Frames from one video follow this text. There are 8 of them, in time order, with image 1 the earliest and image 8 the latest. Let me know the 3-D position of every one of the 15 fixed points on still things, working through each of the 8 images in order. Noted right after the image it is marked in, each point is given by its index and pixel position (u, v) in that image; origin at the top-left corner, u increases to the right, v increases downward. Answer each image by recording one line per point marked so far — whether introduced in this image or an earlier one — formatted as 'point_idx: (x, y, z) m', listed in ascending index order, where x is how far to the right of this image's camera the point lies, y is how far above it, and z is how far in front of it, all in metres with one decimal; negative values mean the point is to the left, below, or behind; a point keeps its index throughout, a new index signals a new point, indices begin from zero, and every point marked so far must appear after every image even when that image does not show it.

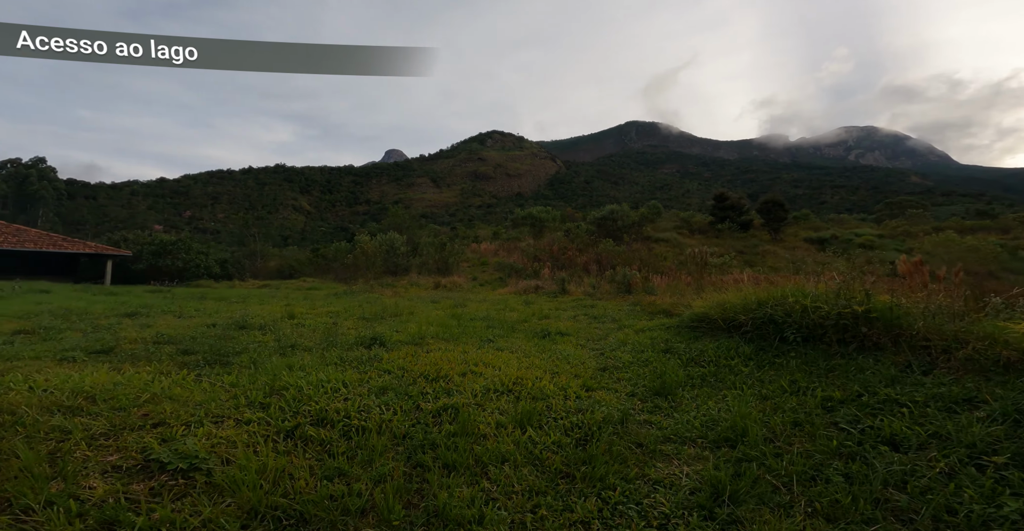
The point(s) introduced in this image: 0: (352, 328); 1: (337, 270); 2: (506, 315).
0: (-2.3, -0.9, +7.3) m
1: (-6.9, -0.1, +19.4) m
2: (-0.2, -1.0, +9.6) m
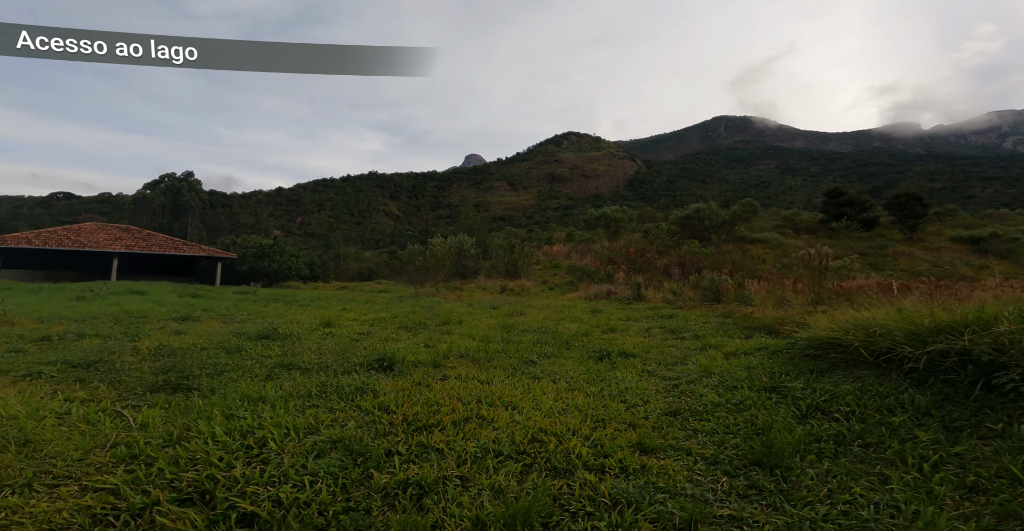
0: (-1.6, -1.0, +6.3) m
1: (-4.1, -0.2, +19.0) m
2: (+0.8, -1.0, +8.2) m
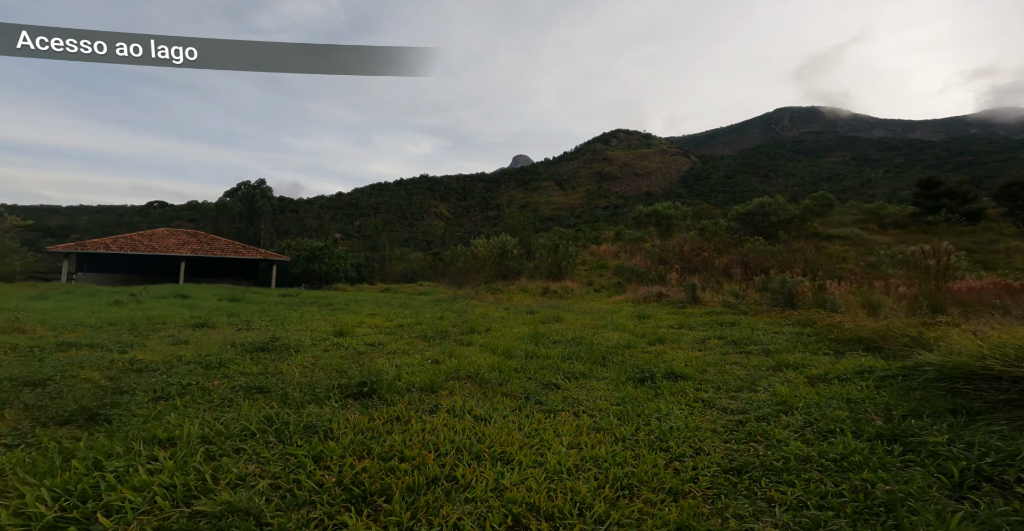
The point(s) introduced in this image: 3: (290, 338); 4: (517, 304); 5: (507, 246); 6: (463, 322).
0: (-1.4, -1.0, +5.5) m
1: (-2.5, -0.3, +18.4) m
2: (+1.3, -1.0, +7.1) m
3: (-2.8, -0.9, +6.3) m
4: (0.0, -0.9, +11.1) m
5: (-0.3, +0.7, +17.2) m
6: (-0.9, -0.9, +8.2) m
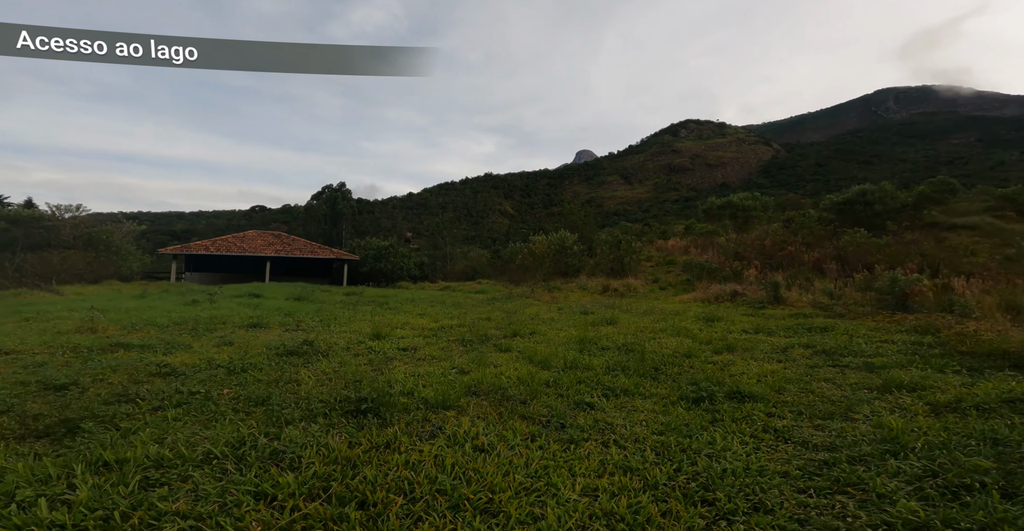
0: (-1.0, -1.0, +5.2) m
1: (-0.2, -0.2, +18.0) m
2: (+1.9, -1.0, +6.4) m
3: (-2.3, -0.9, +6.1) m
4: (+1.2, -0.8, +10.5) m
5: (+1.8, +0.8, +16.5) m
6: (-0.1, -0.9, +7.7) m
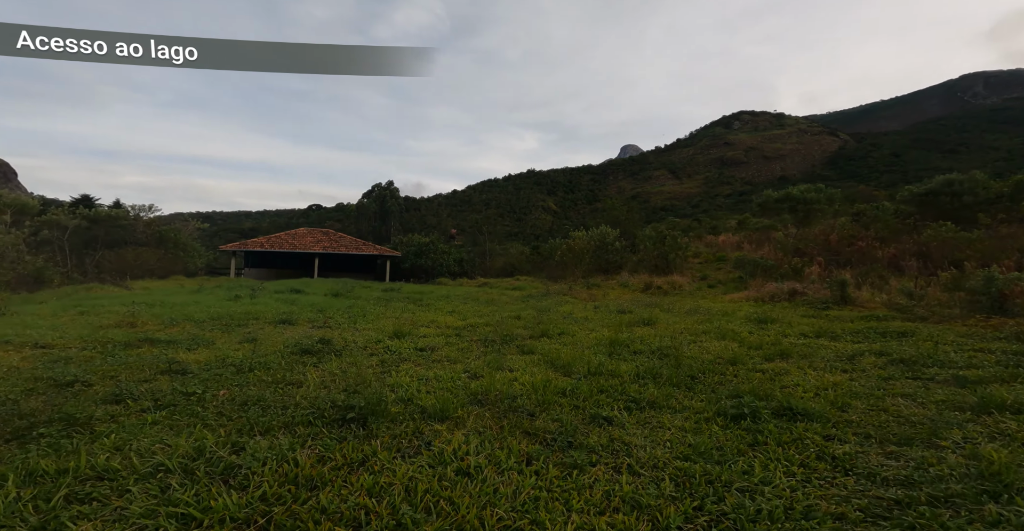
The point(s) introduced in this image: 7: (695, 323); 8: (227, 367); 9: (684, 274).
0: (-0.8, -0.9, +4.9) m
1: (+1.2, -0.1, +17.6) m
2: (+2.2, -1.0, +5.8) m
3: (-2.0, -0.9, +6.0) m
4: (+1.9, -0.8, +10.0) m
5: (+3.1, +0.9, +15.9) m
6: (+0.3, -0.9, +7.3) m
7: (+2.8, -0.9, +7.7) m
8: (-2.6, -0.9, +4.5) m
9: (+4.8, -0.2, +14.1) m
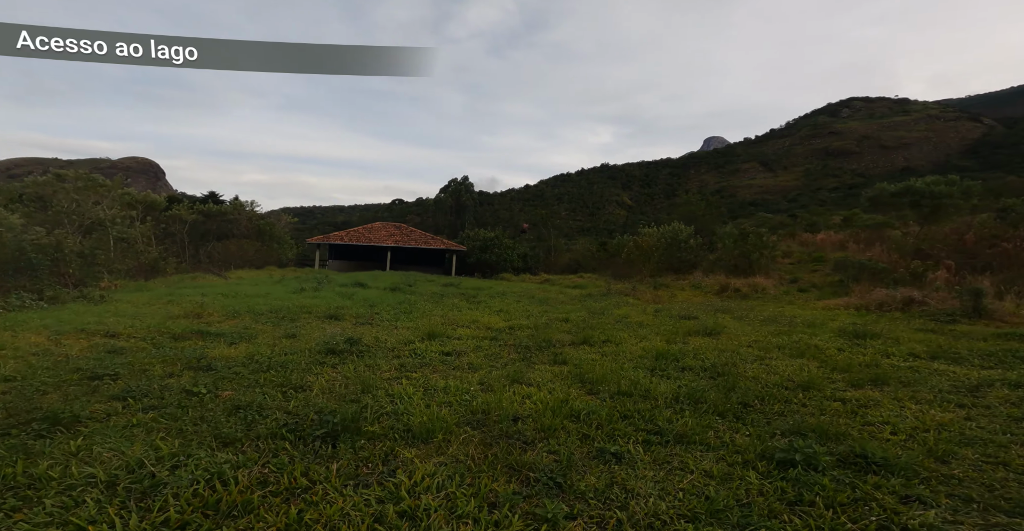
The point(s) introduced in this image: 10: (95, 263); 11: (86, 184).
0: (-0.6, -0.9, +4.6) m
1: (+3.6, -0.1, +16.8) m
2: (+2.5, -1.0, +5.0) m
3: (-1.6, -0.8, +5.9) m
4: (+3.0, -0.8, +9.2) m
5: (+5.1, +0.9, +14.8) m
6: (+0.9, -0.9, +6.8) m
7: (+3.5, -0.9, +6.8) m
8: (-2.4, -0.9, +4.6) m
9: (+6.5, -0.3, +12.7) m
10: (-10.4, +0.1, +12.6) m
11: (-12.5, +2.4, +14.7) m
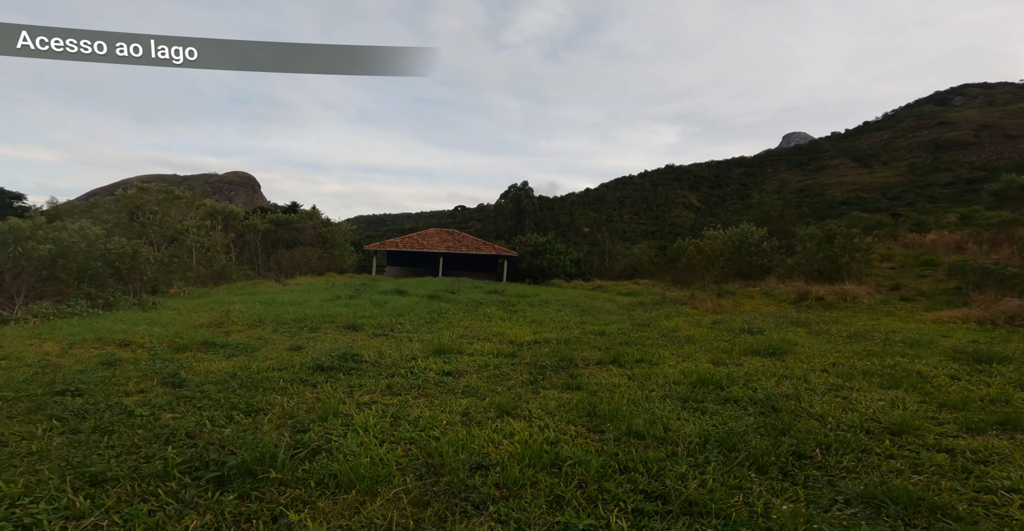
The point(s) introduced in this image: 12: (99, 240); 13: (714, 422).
0: (-0.6, -1.0, +4.0) m
1: (+5.3, -0.2, +15.5) m
2: (+2.5, -1.1, +4.0) m
3: (-1.4, -0.9, +5.4) m
4: (+3.6, -0.9, +8.0) m
5: (+6.5, +0.7, +13.3) m
6: (+1.3, -0.9, +6.0) m
7: (+3.8, -1.0, +5.6) m
8: (-2.4, -1.0, +4.2) m
9: (+7.6, -0.4, +11.0) m
10: (-9.2, -0.1, +13.4) m
11: (-10.9, +2.2, +15.8) m
12: (-8.5, +0.5, +10.4) m
13: (+1.4, -1.1, +3.5) m
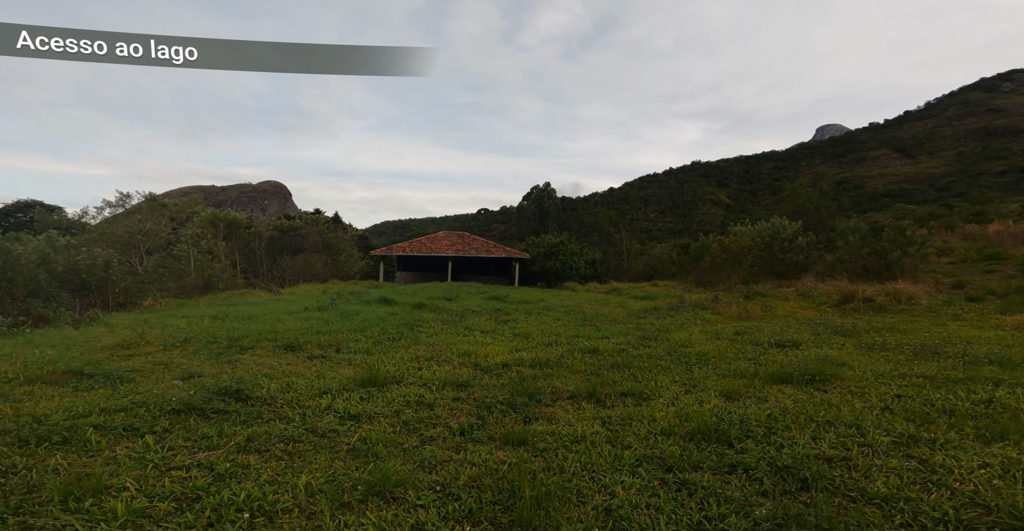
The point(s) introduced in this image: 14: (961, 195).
0: (-1.1, -1.0, +2.8) m
1: (+5.5, -0.2, +13.9) m
2: (+2.0, -1.0, +2.6) m
3: (-1.8, -1.0, +4.2) m
4: (+3.3, -0.8, +6.5) m
5: (+6.5, +0.8, +11.7) m
6: (+0.9, -1.0, +4.6) m
7: (+3.3, -1.0, +4.1) m
8: (-2.9, -1.0, +3.1) m
9: (+7.5, -0.3, +9.3) m
10: (-9.1, -0.4, +12.7) m
11: (-10.7, +1.9, +15.2) m
12: (-8.7, +0.3, +9.6) m
13: (+0.8, -1.1, +2.2) m
14: (+16.9, +2.8, +18.7) m
